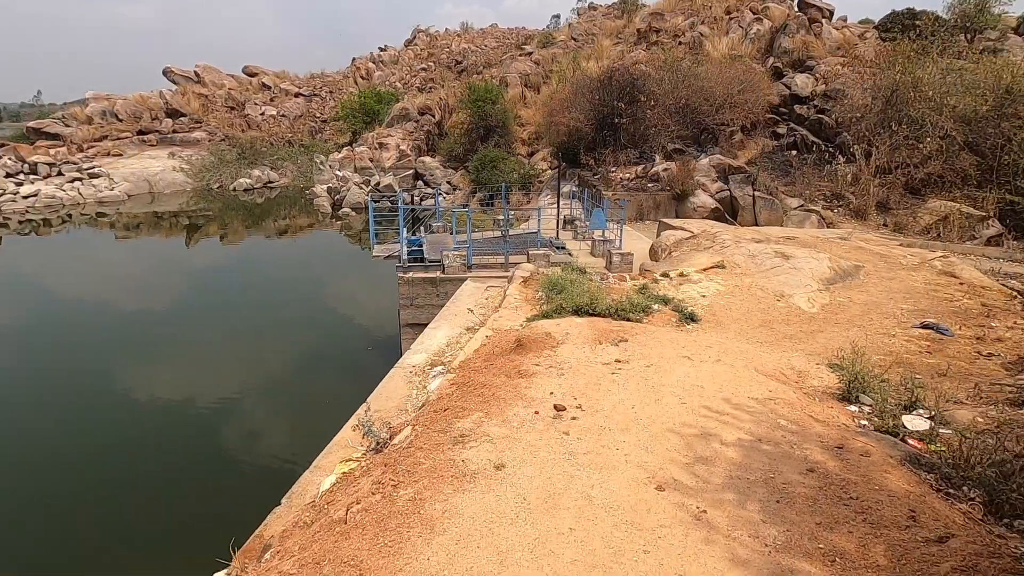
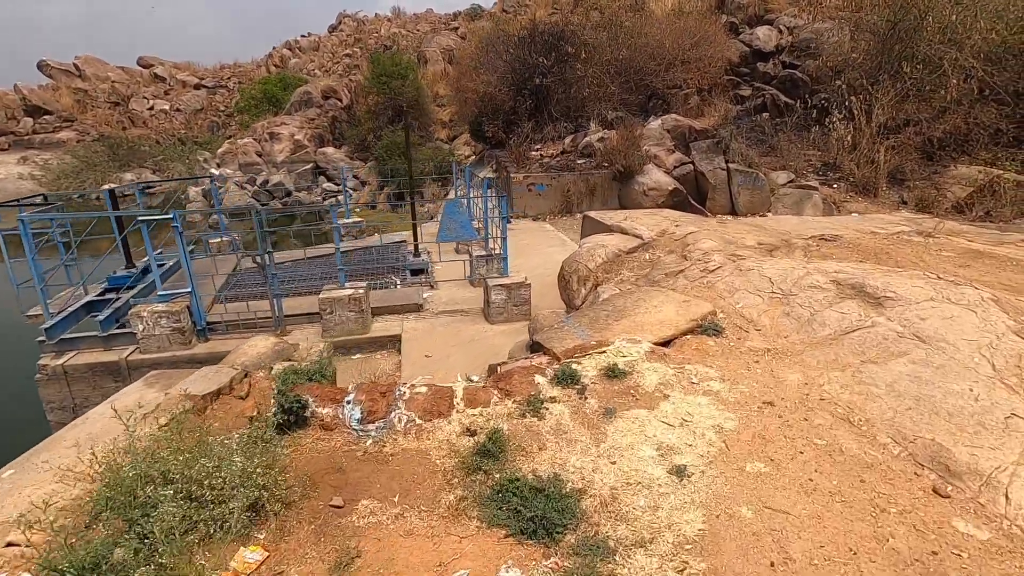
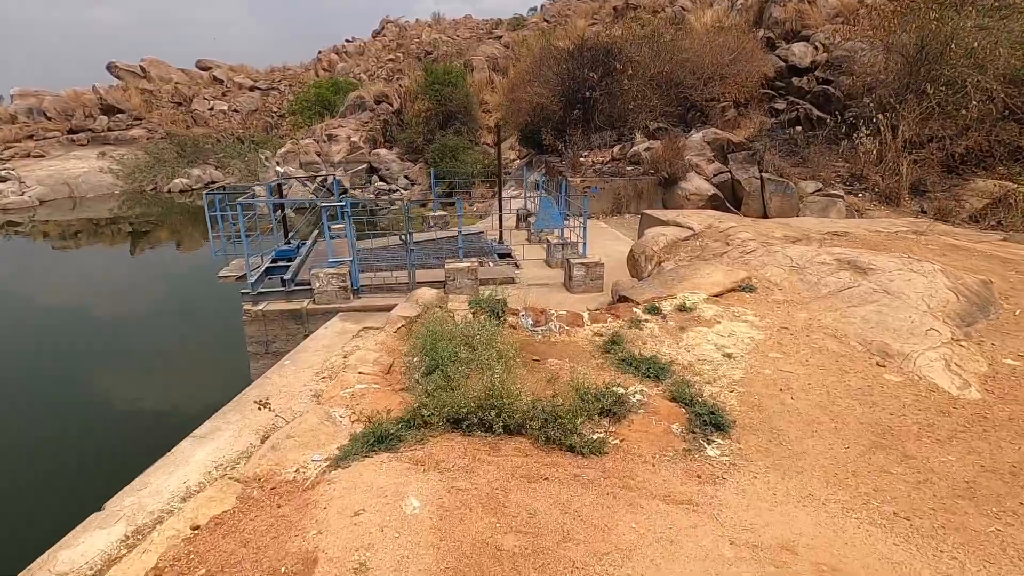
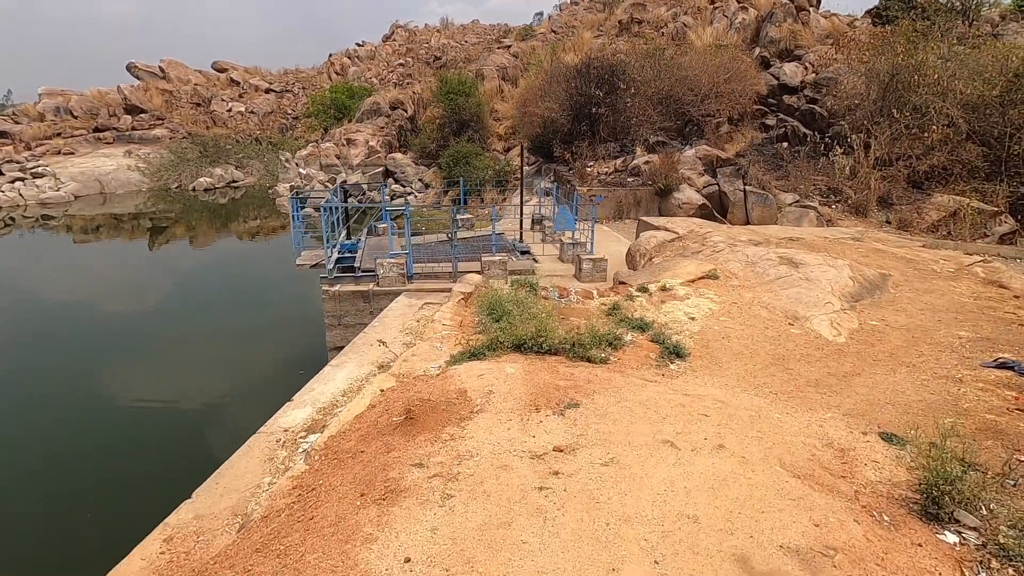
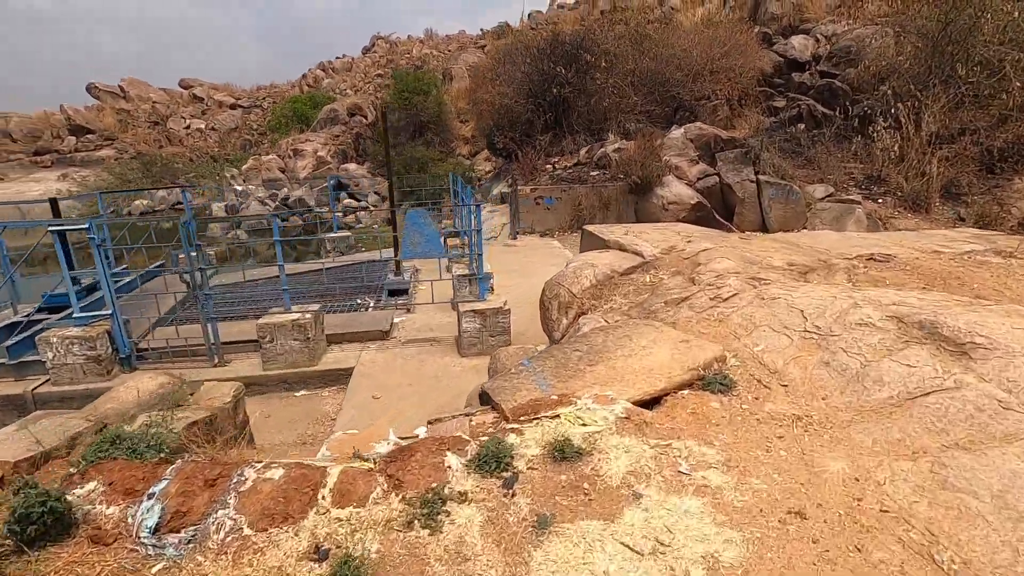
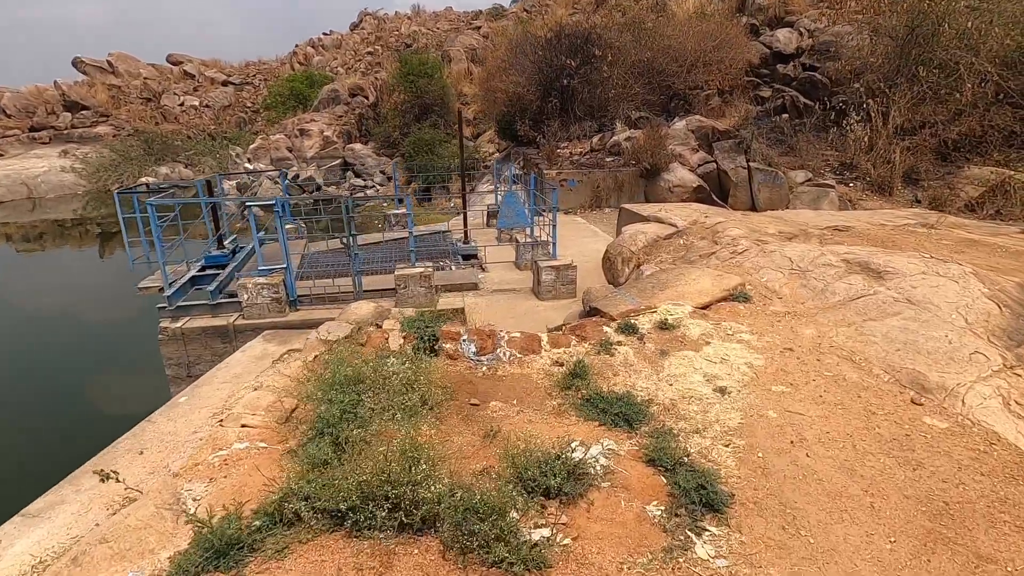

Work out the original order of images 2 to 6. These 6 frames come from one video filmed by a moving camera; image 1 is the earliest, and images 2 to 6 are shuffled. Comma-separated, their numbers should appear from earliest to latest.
4, 3, 6, 2, 5
